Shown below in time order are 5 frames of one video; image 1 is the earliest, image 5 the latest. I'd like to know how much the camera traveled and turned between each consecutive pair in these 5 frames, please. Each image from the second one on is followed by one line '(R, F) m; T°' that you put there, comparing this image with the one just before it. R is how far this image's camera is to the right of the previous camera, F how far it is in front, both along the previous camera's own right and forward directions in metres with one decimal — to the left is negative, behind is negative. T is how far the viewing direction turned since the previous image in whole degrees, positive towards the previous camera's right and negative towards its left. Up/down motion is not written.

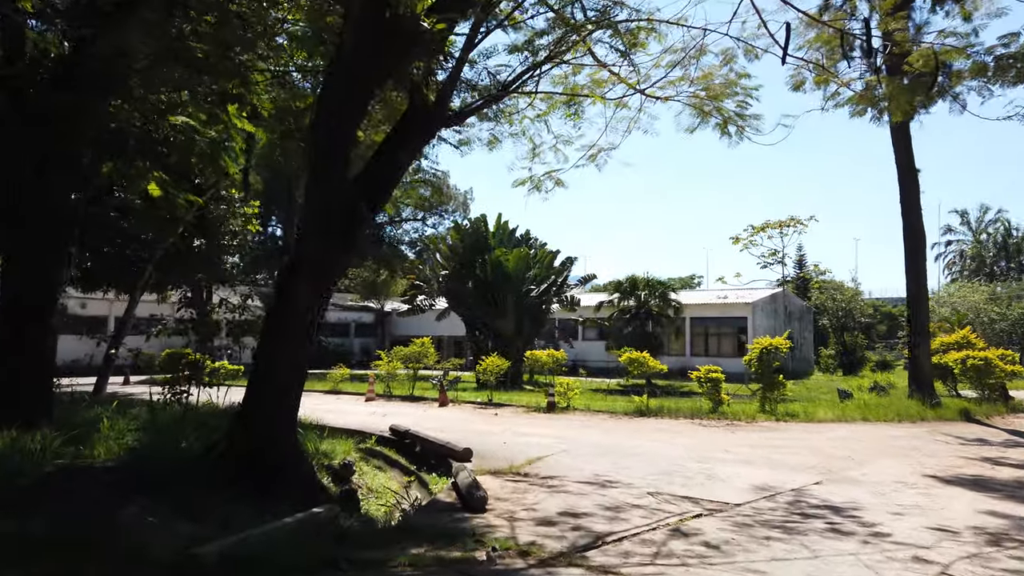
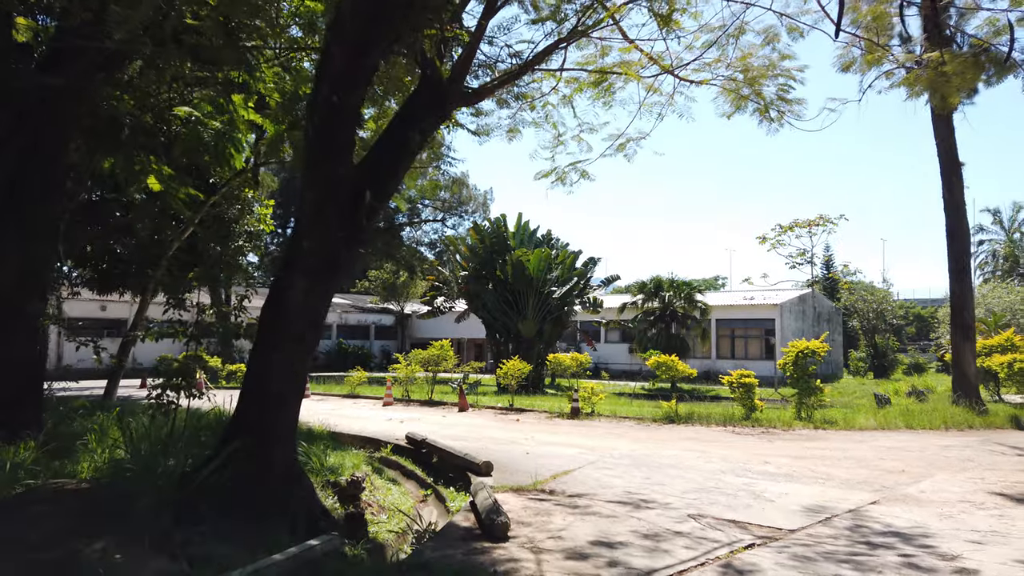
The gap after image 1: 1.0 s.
(0.0, +0.7) m; -2°
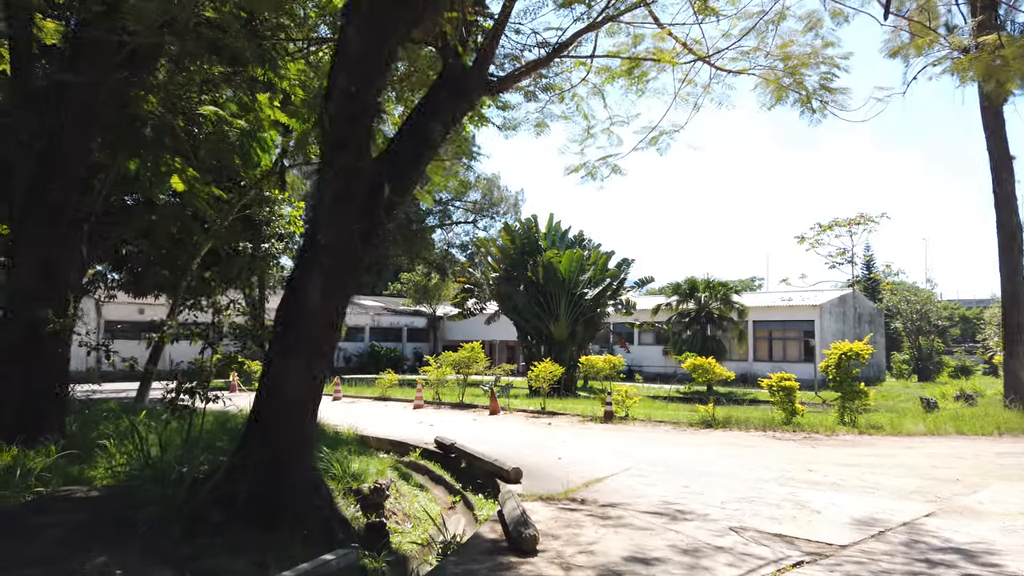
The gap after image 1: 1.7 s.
(0.0, +0.3) m; -3°
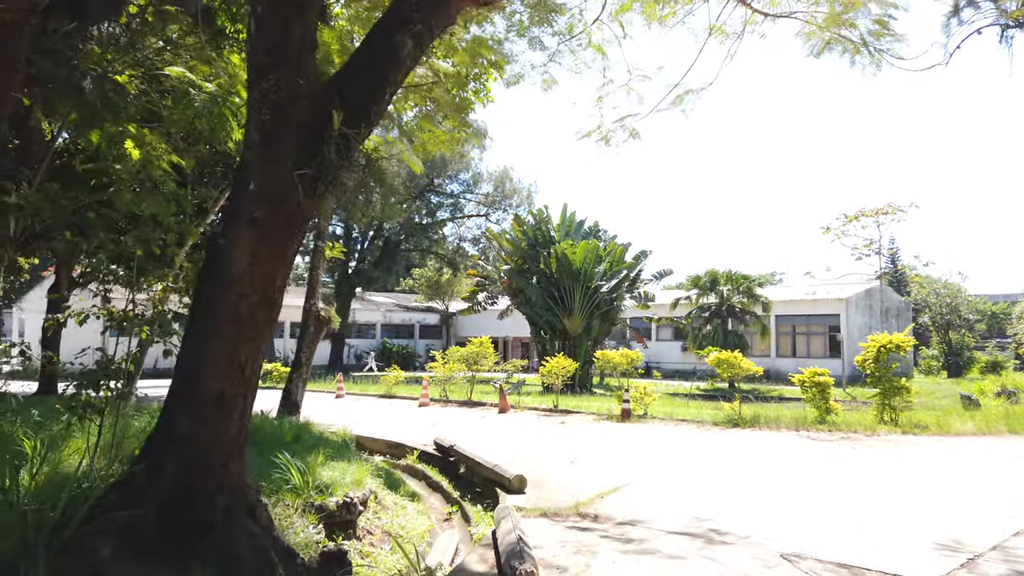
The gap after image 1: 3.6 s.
(+0.1, +1.1) m; -1°
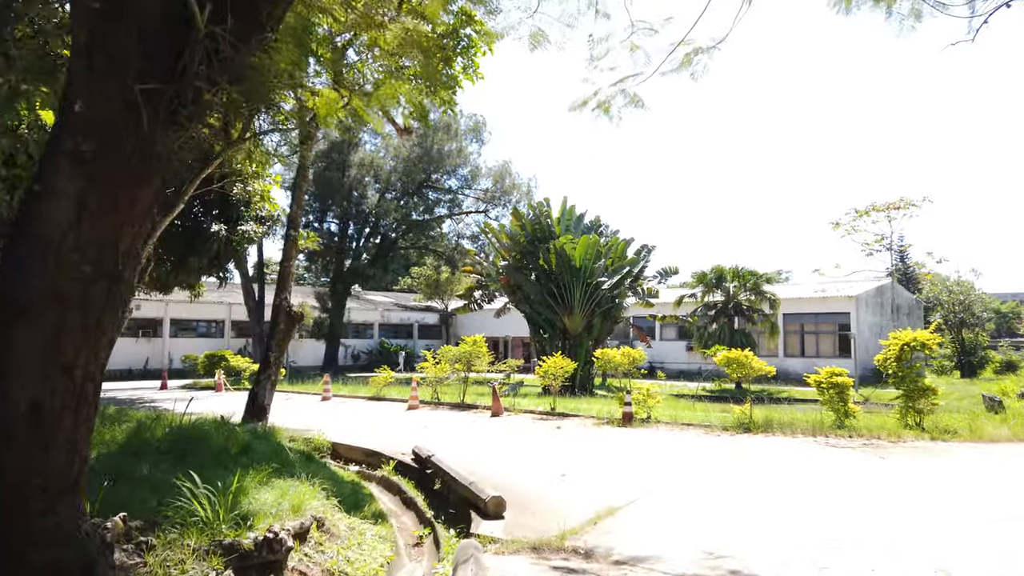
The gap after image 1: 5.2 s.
(+0.2, +1.0) m; 0°
